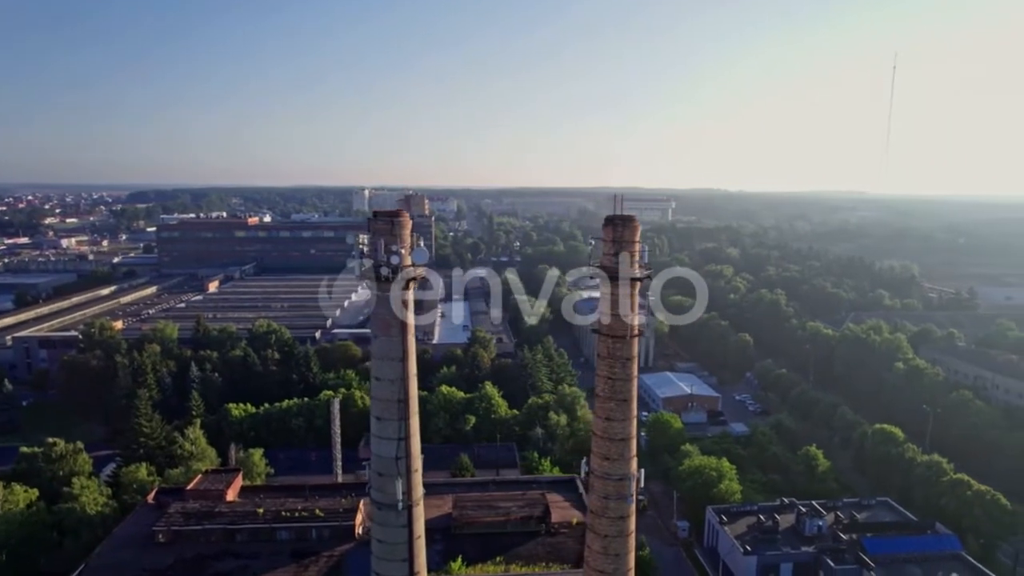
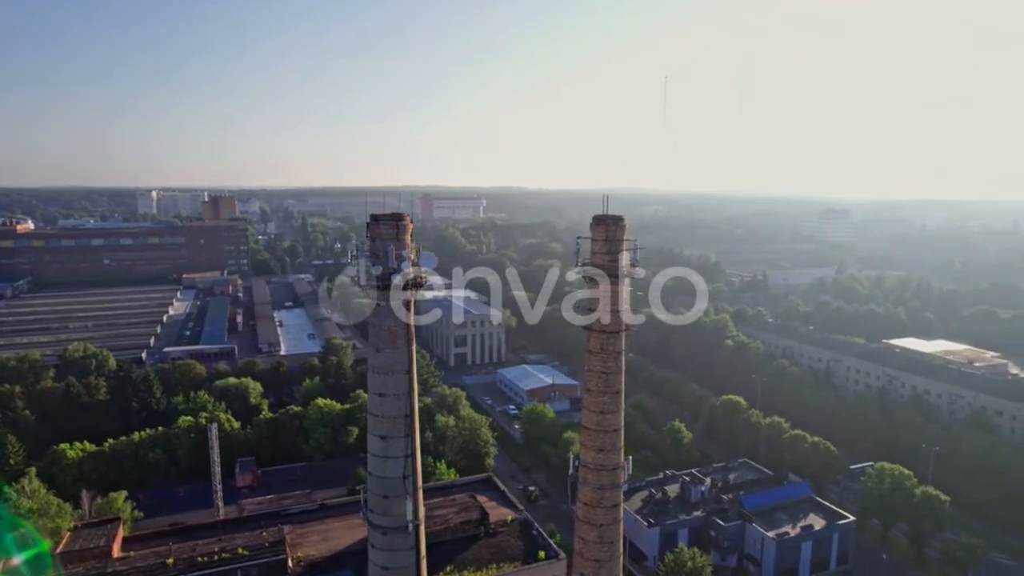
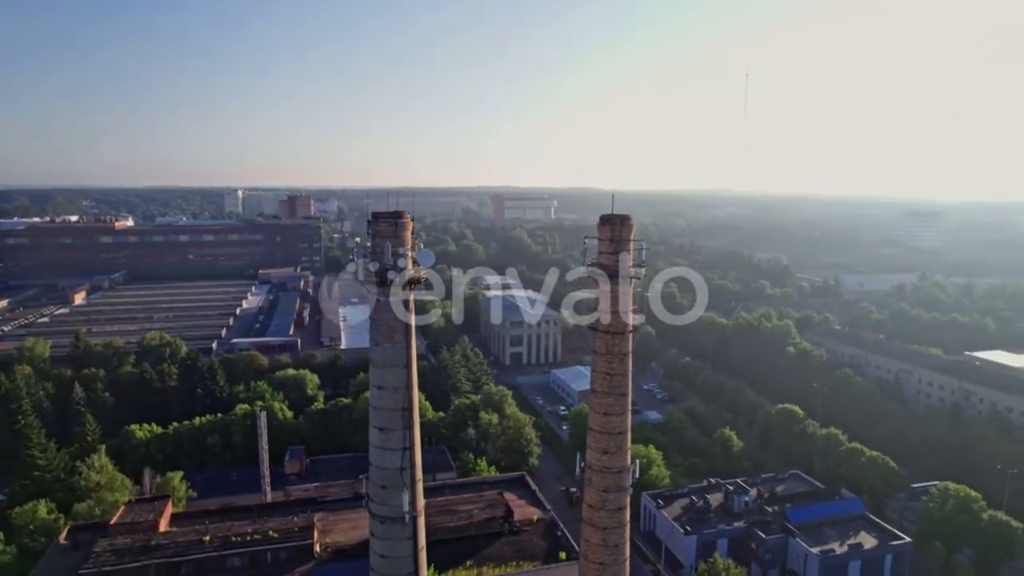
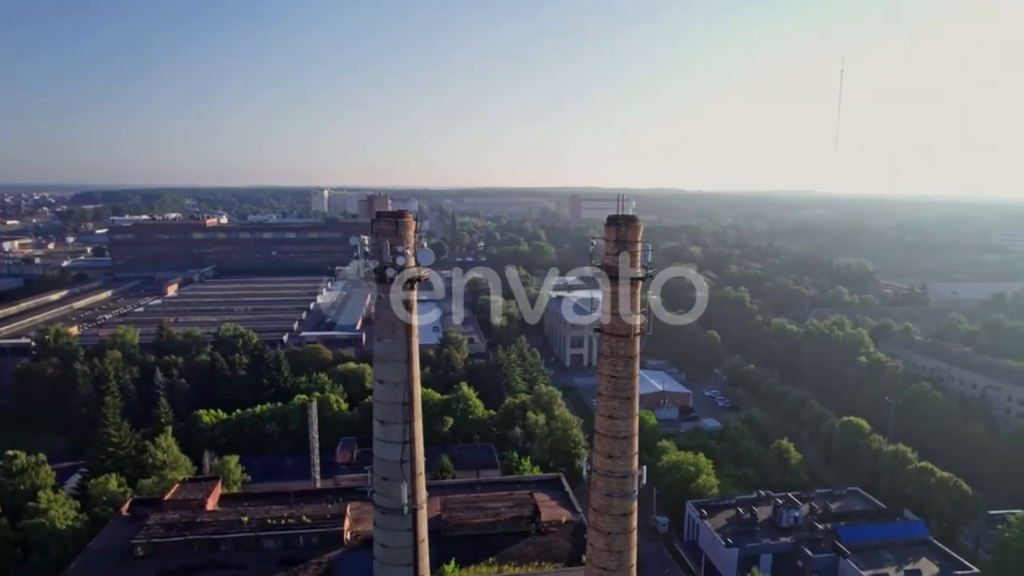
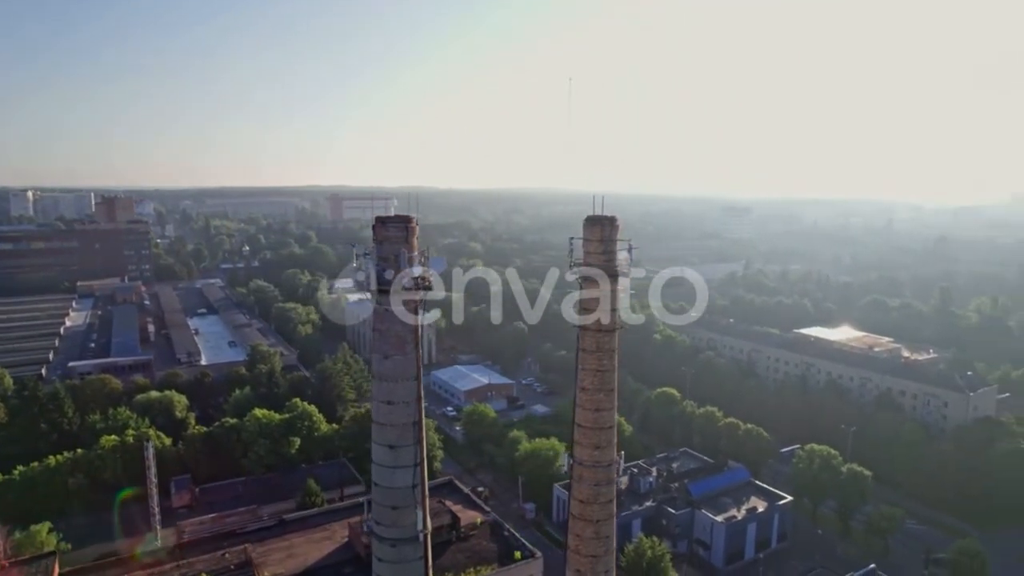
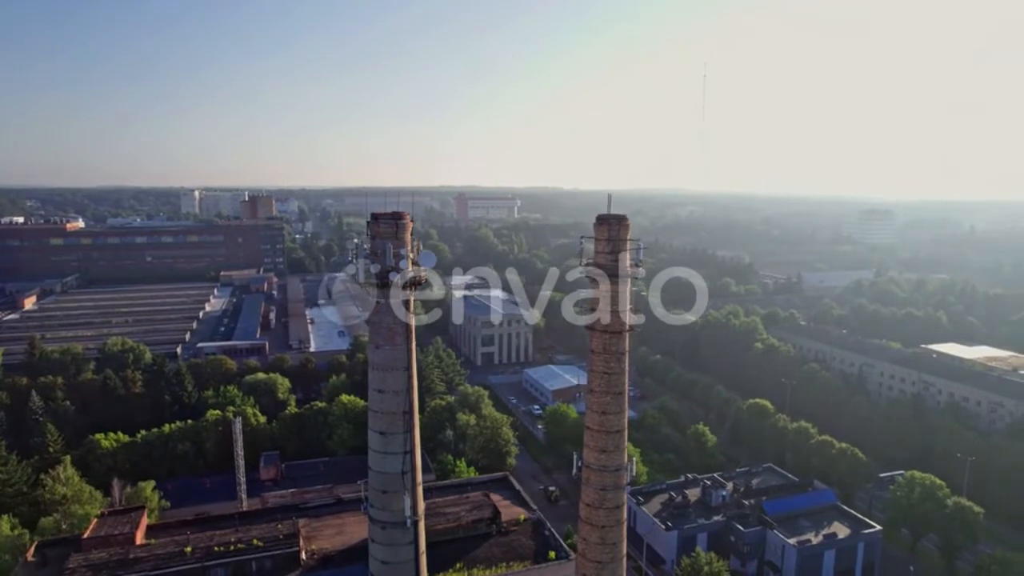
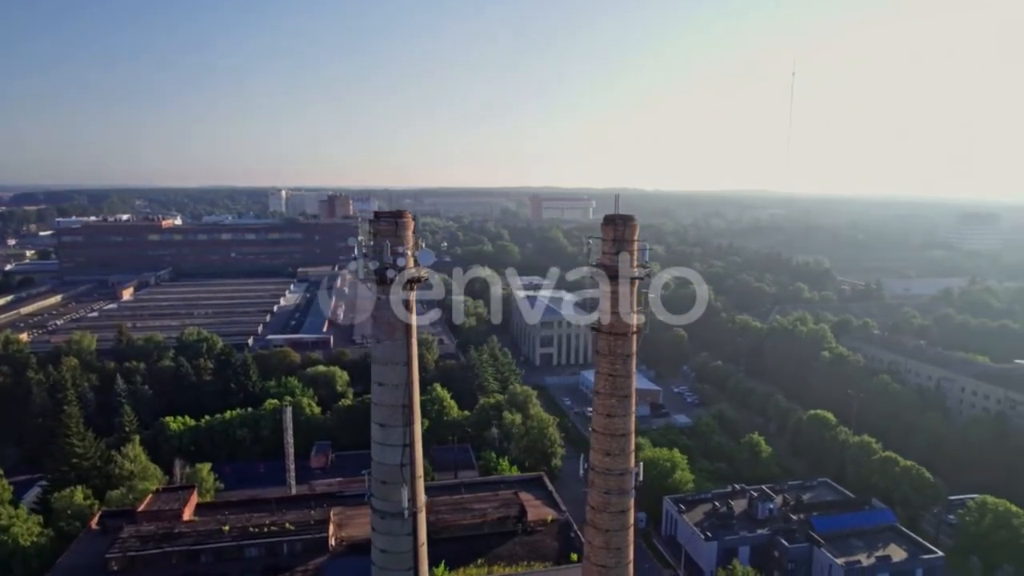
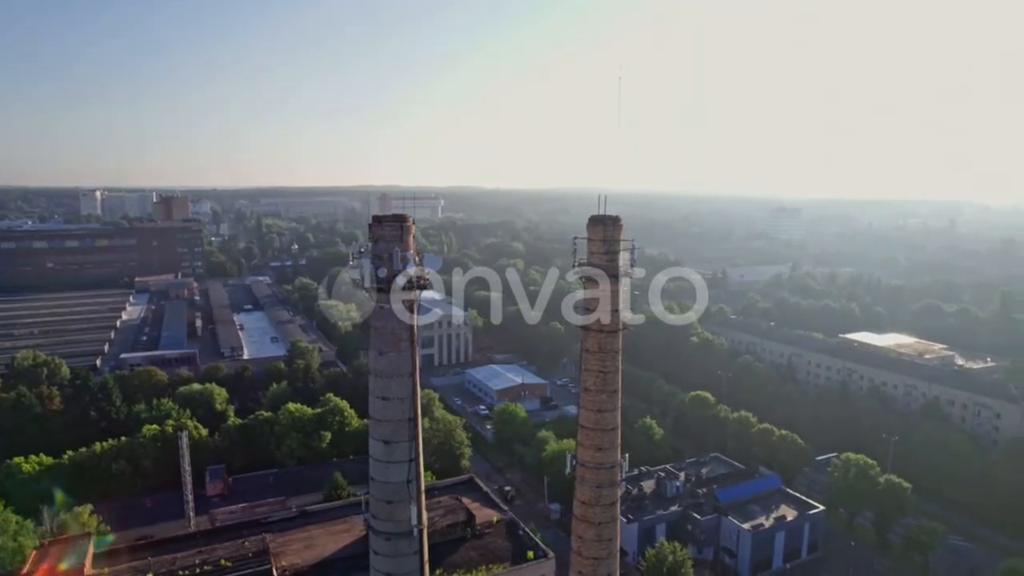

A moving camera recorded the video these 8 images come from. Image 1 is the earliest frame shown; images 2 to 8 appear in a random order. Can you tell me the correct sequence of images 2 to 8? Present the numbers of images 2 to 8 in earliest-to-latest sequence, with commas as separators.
4, 7, 3, 6, 2, 8, 5
